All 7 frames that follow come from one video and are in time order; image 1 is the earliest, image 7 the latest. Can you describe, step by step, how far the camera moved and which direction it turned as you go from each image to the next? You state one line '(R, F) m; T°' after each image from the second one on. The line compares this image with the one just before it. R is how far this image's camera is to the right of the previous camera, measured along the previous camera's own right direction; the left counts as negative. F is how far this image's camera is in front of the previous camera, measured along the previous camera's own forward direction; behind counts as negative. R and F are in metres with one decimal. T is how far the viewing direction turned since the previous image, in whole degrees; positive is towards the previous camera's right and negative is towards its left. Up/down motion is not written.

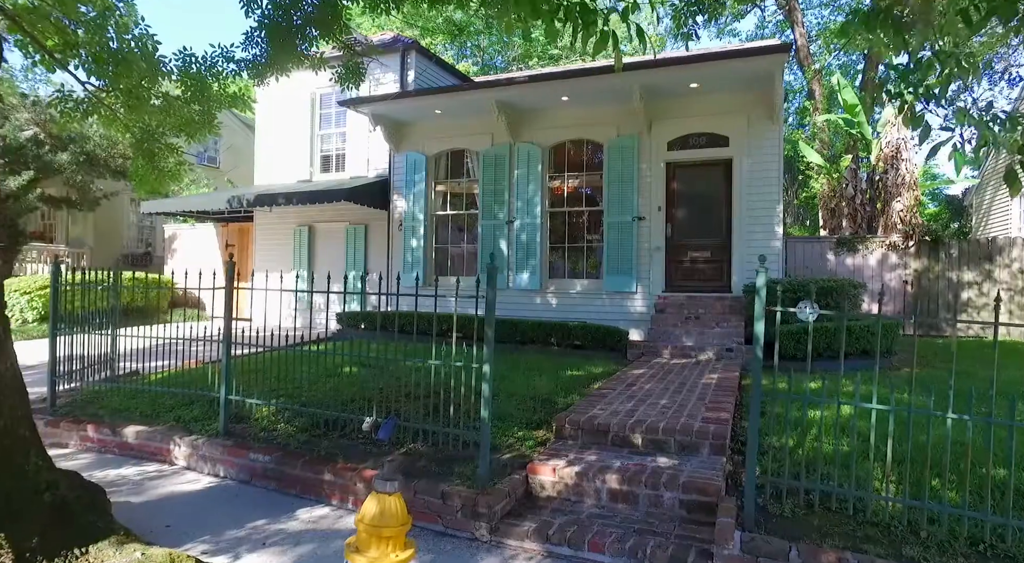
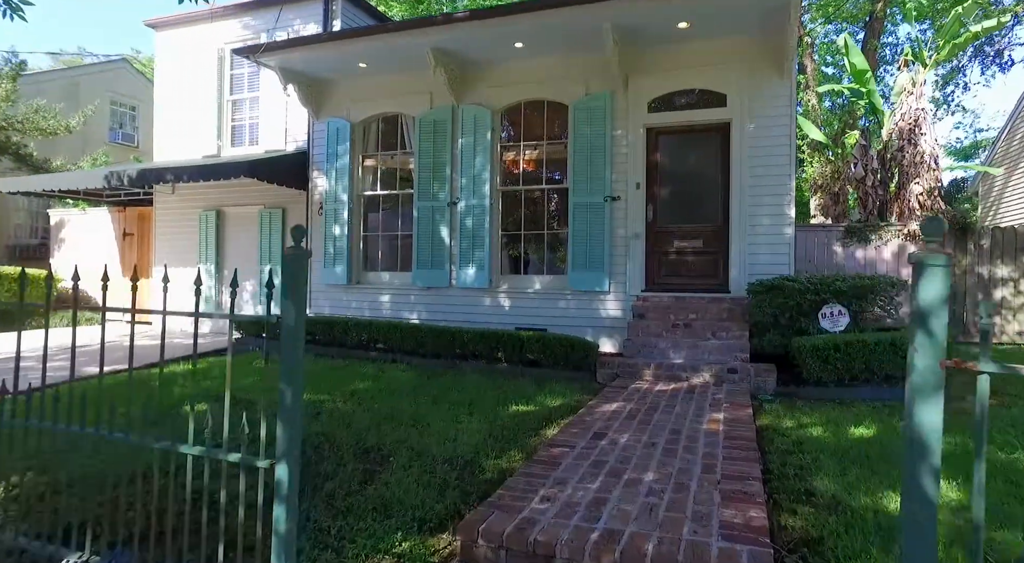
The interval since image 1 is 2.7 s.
(+0.4, +1.9) m; +2°
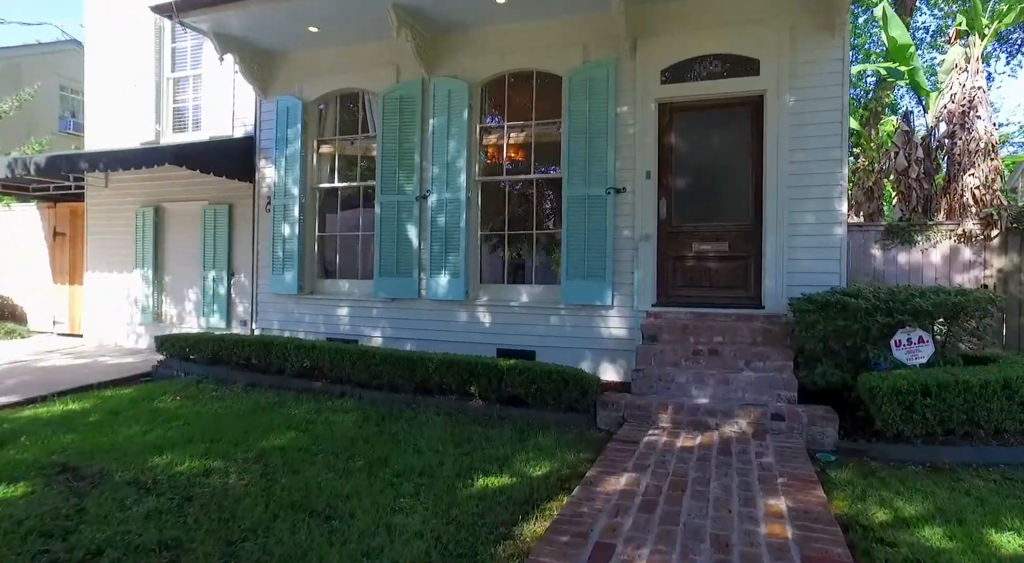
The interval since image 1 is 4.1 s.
(+0.2, +1.4) m; 0°
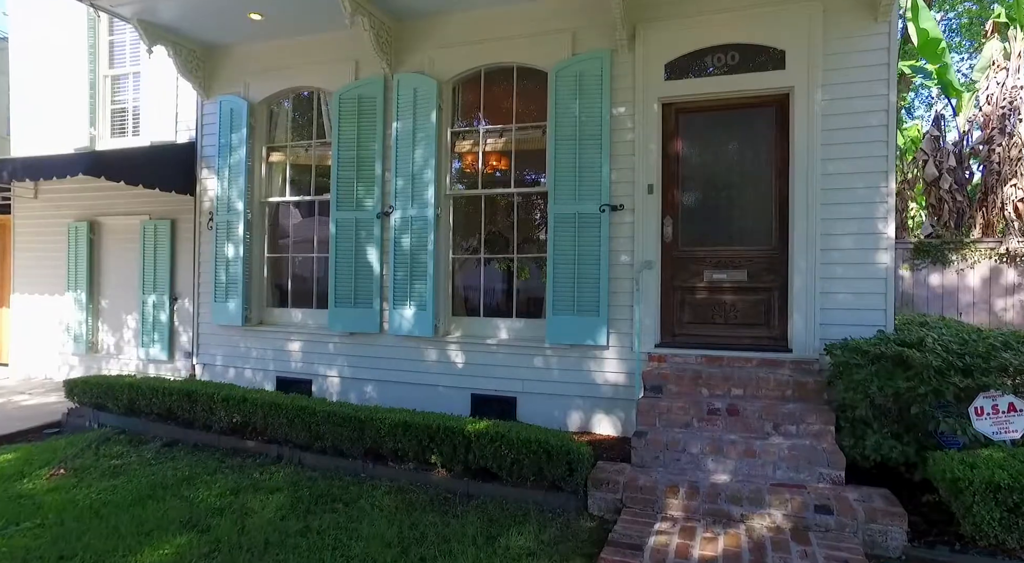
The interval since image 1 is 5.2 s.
(+0.2, +1.0) m; 0°
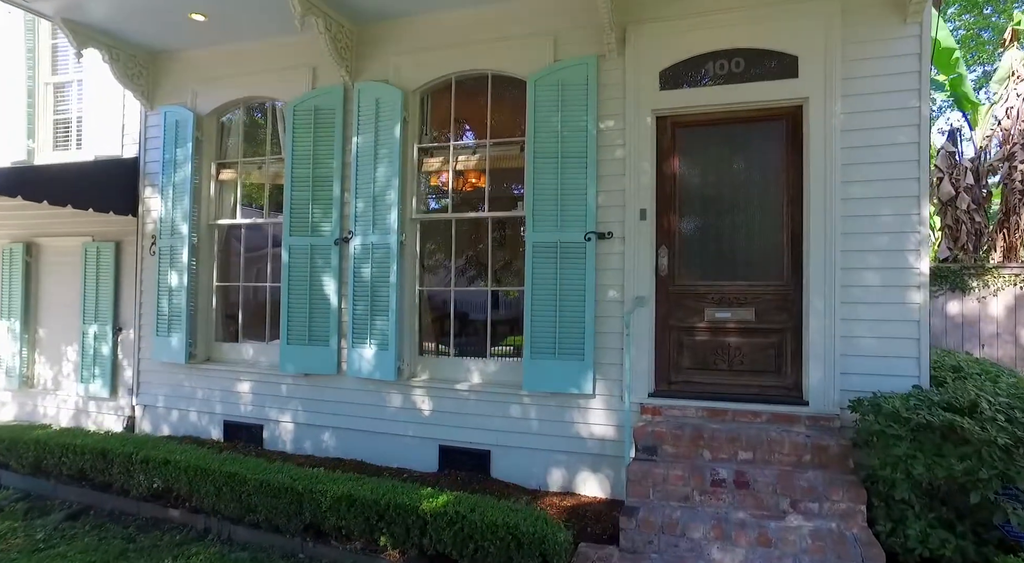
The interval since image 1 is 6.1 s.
(+0.2, +0.6) m; 0°
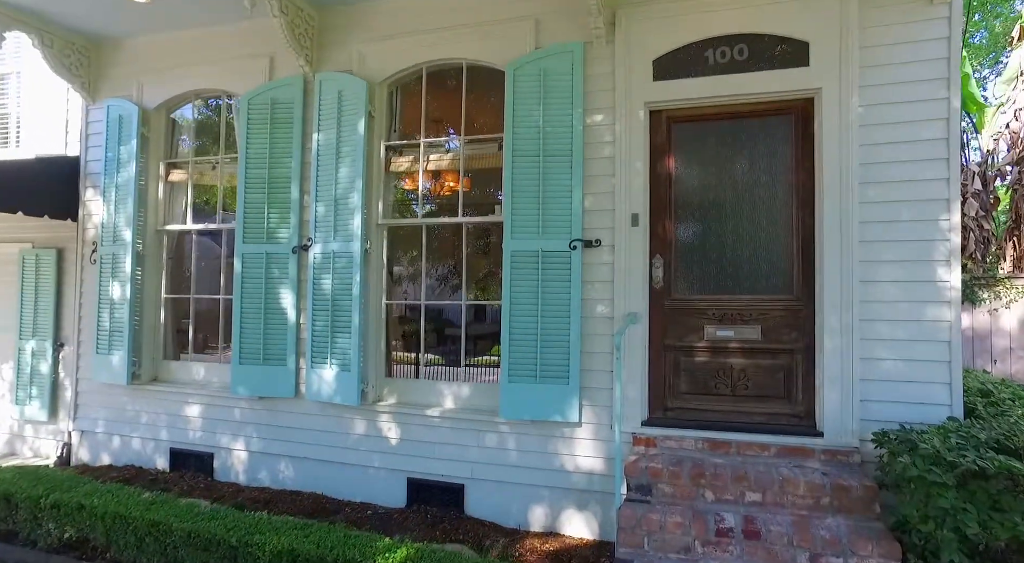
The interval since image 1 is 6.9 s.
(+0.1, +0.5) m; +1°
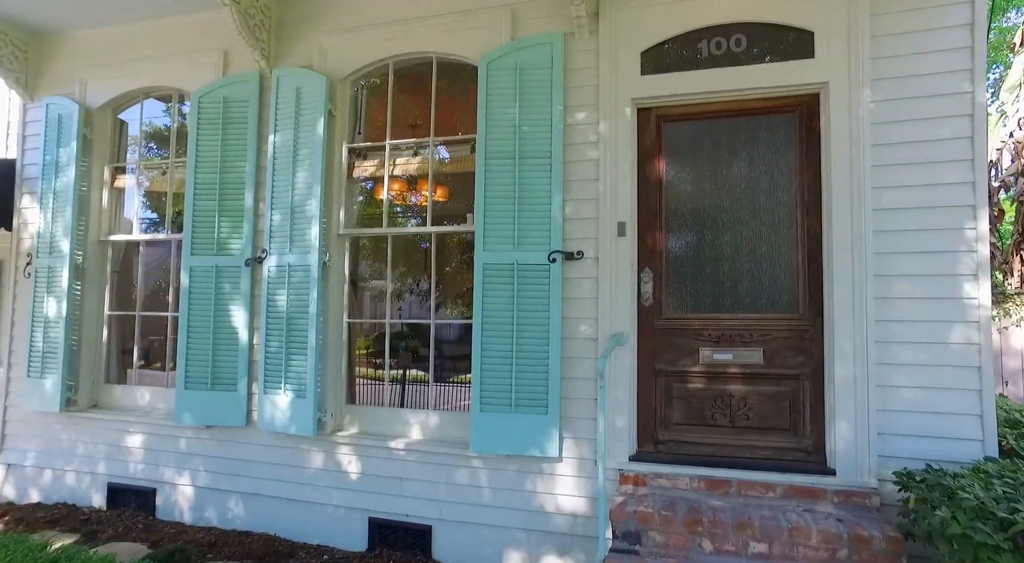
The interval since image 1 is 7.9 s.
(+0.1, +0.4) m; +1°
